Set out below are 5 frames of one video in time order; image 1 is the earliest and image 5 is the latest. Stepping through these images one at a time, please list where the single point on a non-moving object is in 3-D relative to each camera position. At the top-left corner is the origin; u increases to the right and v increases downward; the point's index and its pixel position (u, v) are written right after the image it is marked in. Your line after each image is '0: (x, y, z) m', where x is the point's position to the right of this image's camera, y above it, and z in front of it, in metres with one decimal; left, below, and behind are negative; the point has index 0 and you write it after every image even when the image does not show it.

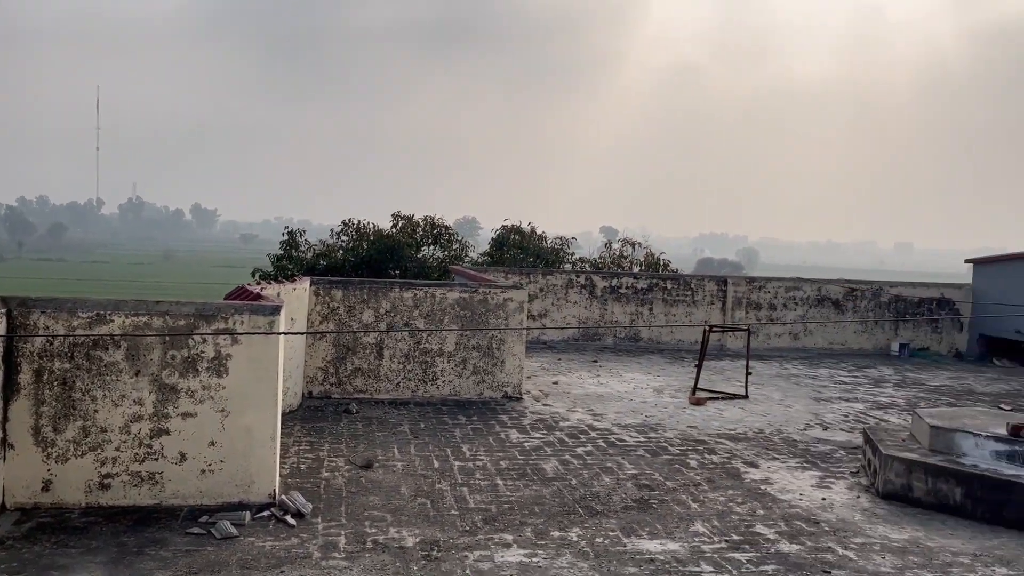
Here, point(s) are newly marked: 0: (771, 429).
0: (+3.5, -1.9, +15.9) m
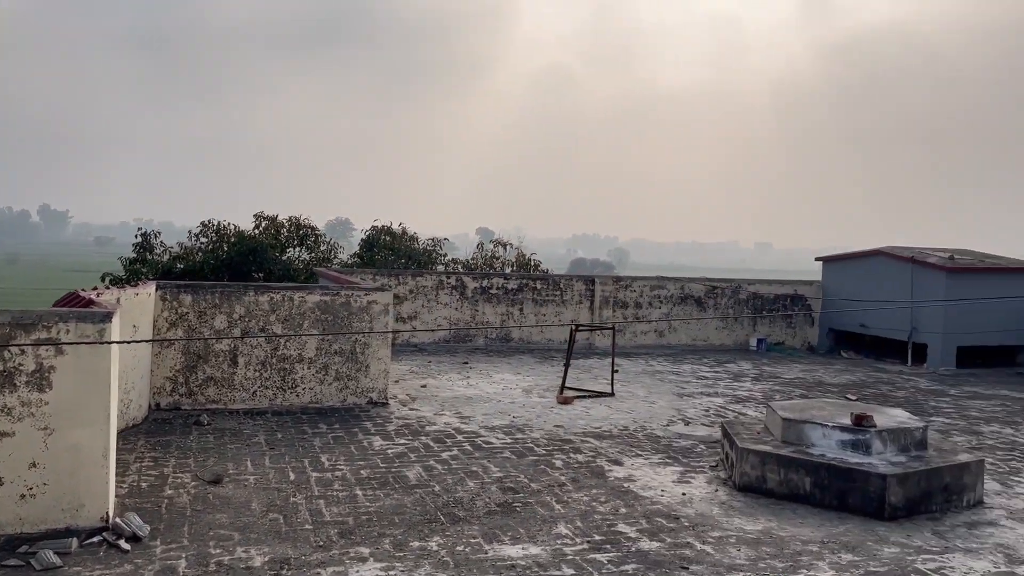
0: (+1.7, -1.9, +15.8) m
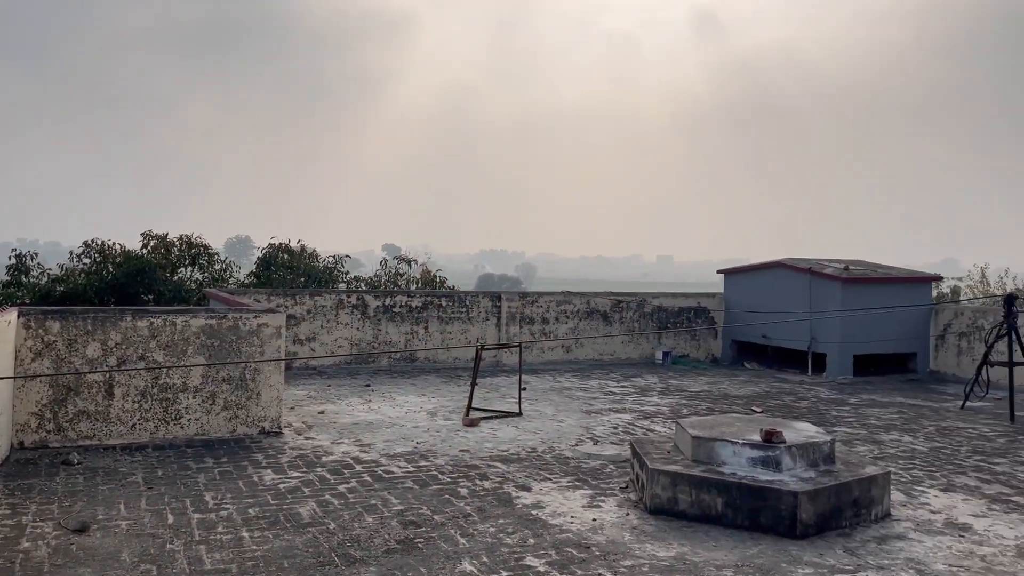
0: (+0.4, -2.1, +15.3) m
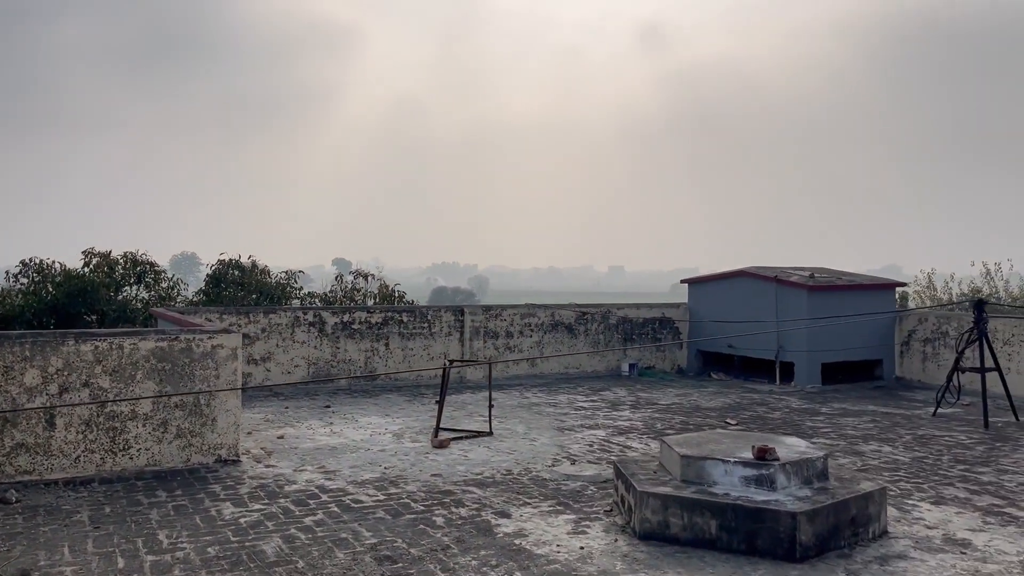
0: (+0.1, -2.2, +14.5) m
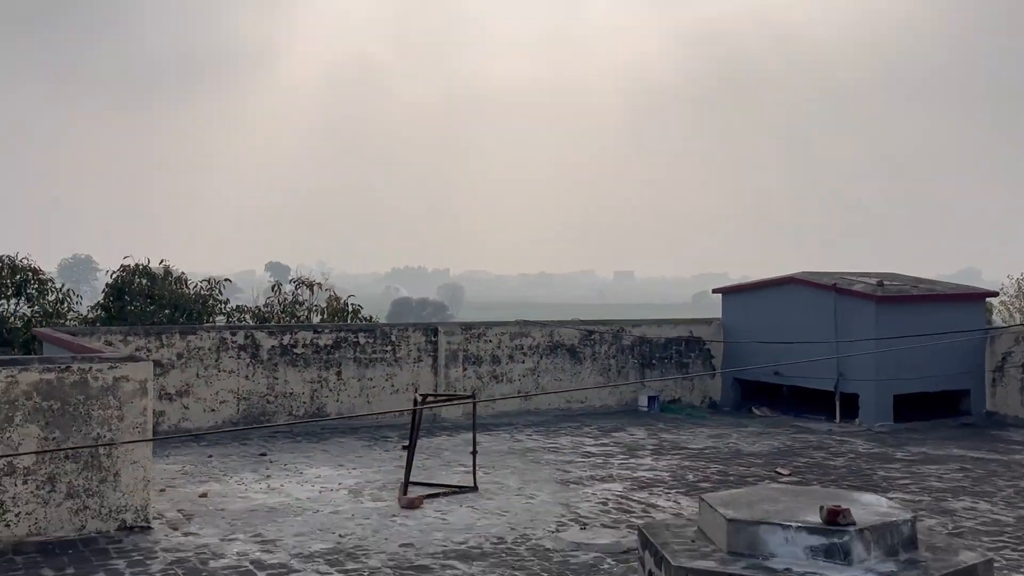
0: (+0.1, -2.4, +10.4) m
